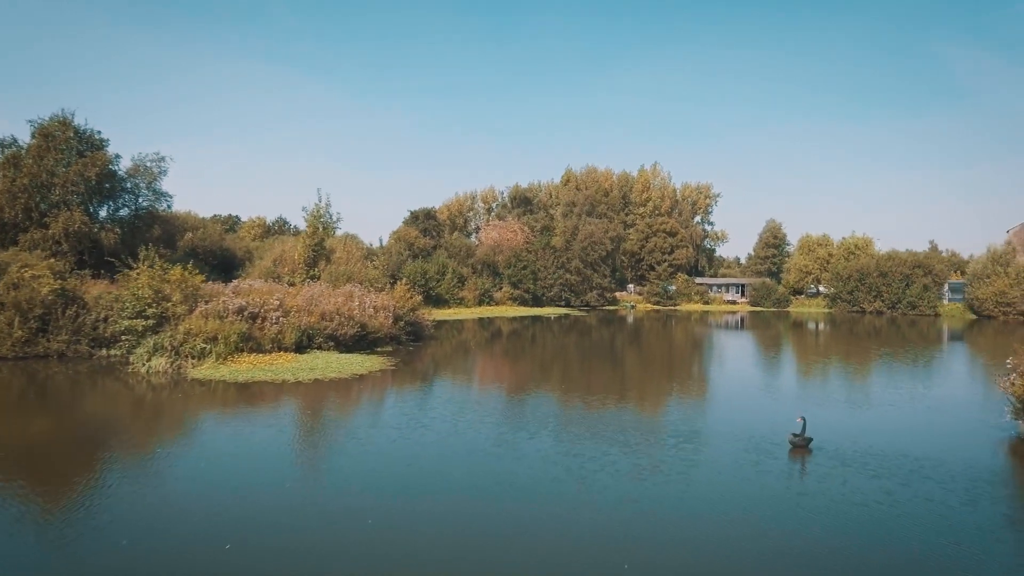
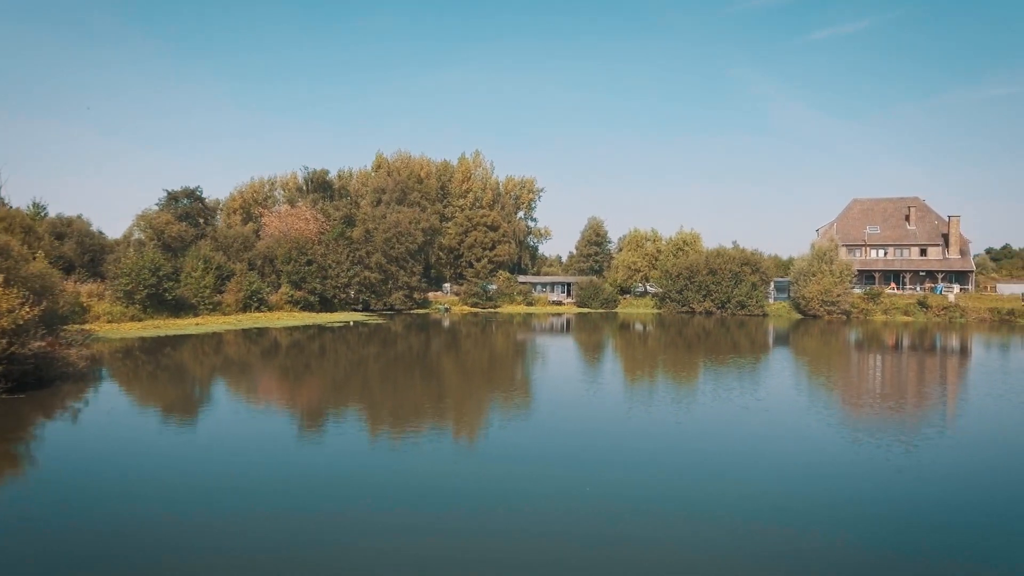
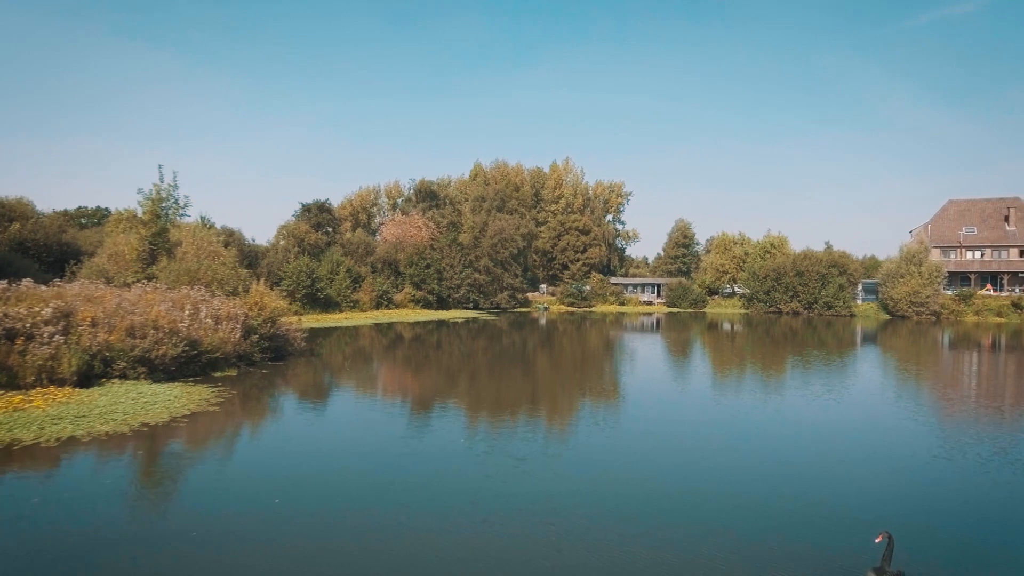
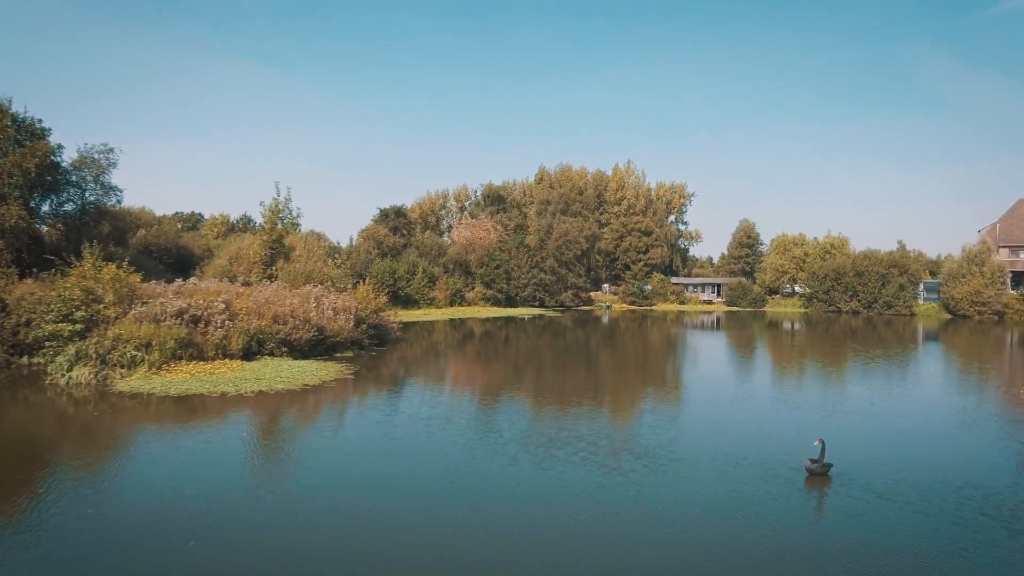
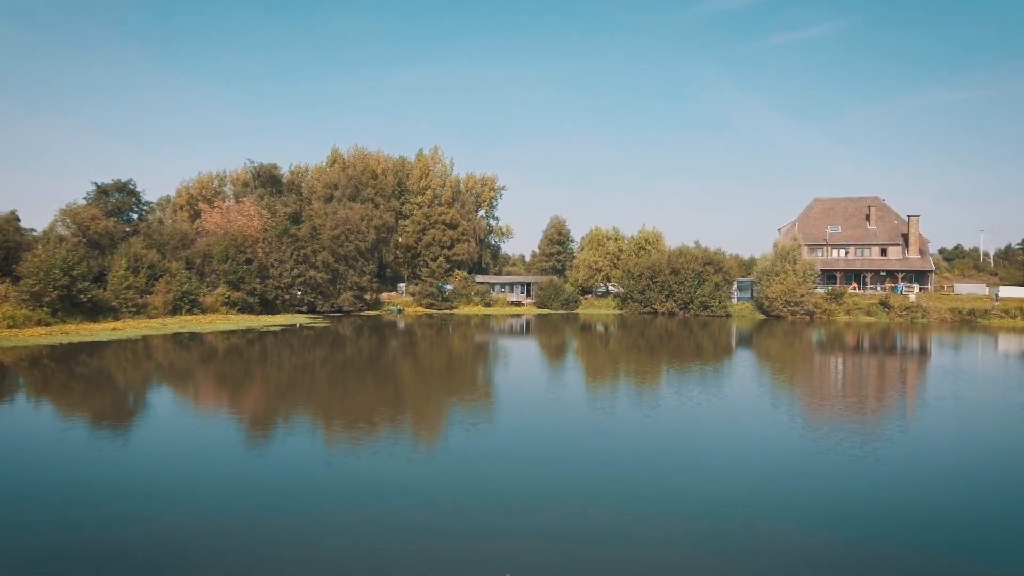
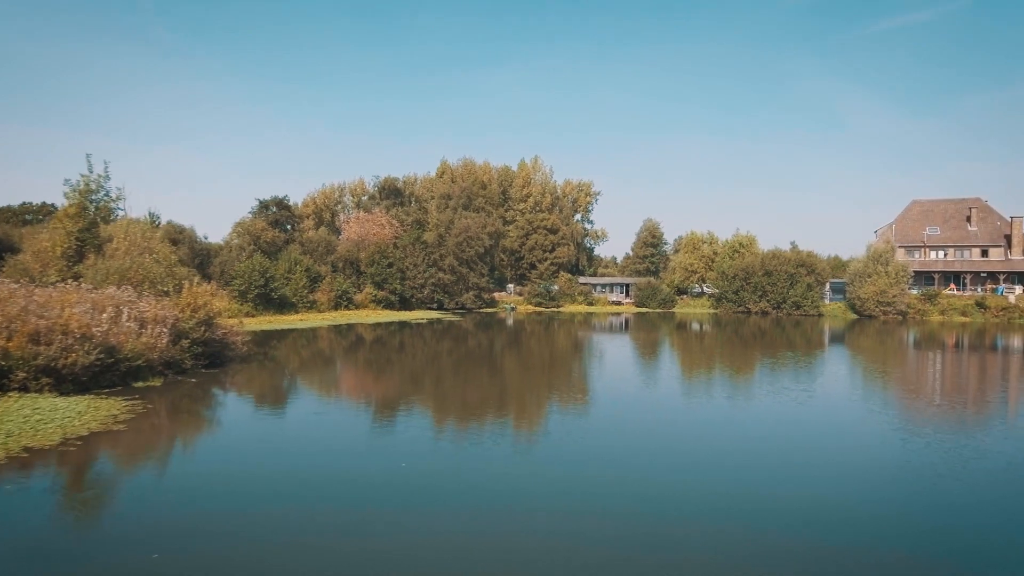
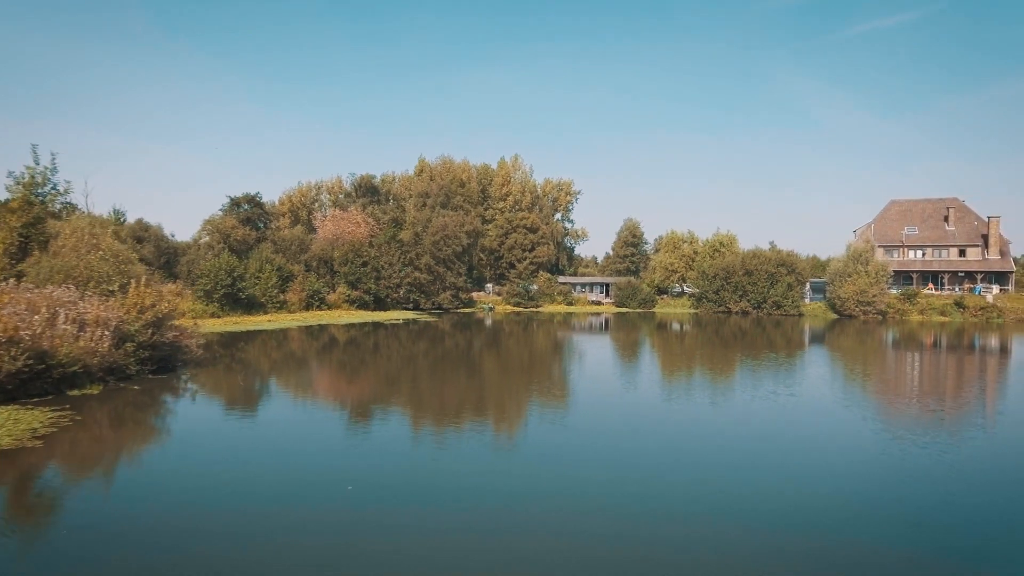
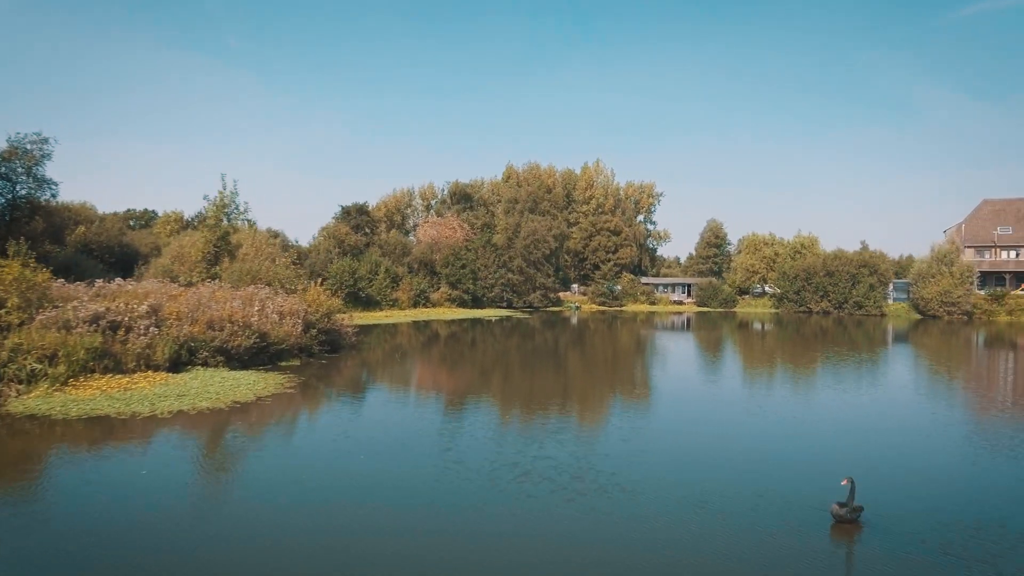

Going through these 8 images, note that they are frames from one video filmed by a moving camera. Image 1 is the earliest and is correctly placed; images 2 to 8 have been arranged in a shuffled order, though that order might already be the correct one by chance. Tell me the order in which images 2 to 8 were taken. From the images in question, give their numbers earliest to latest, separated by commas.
4, 8, 3, 6, 7, 2, 5
